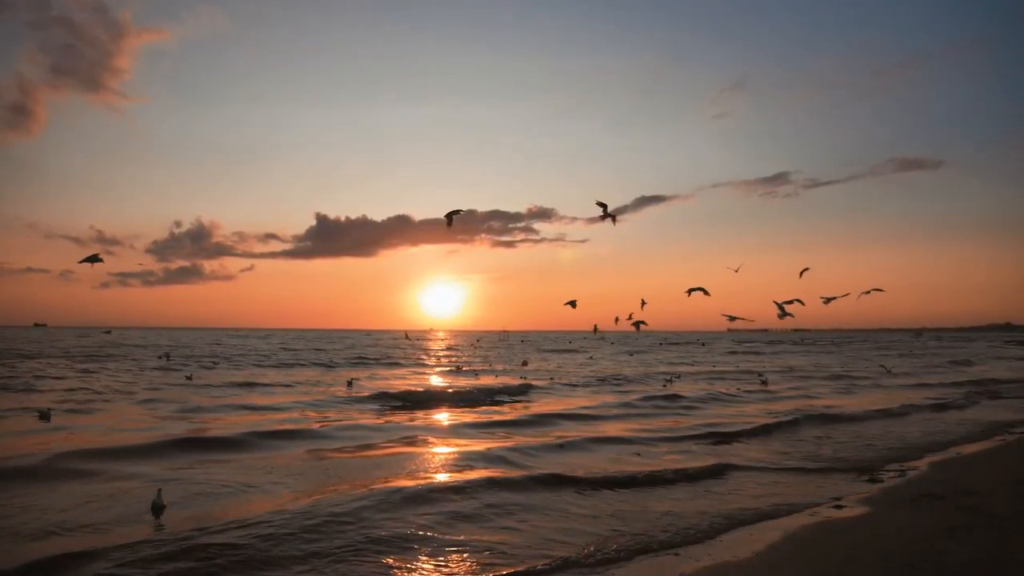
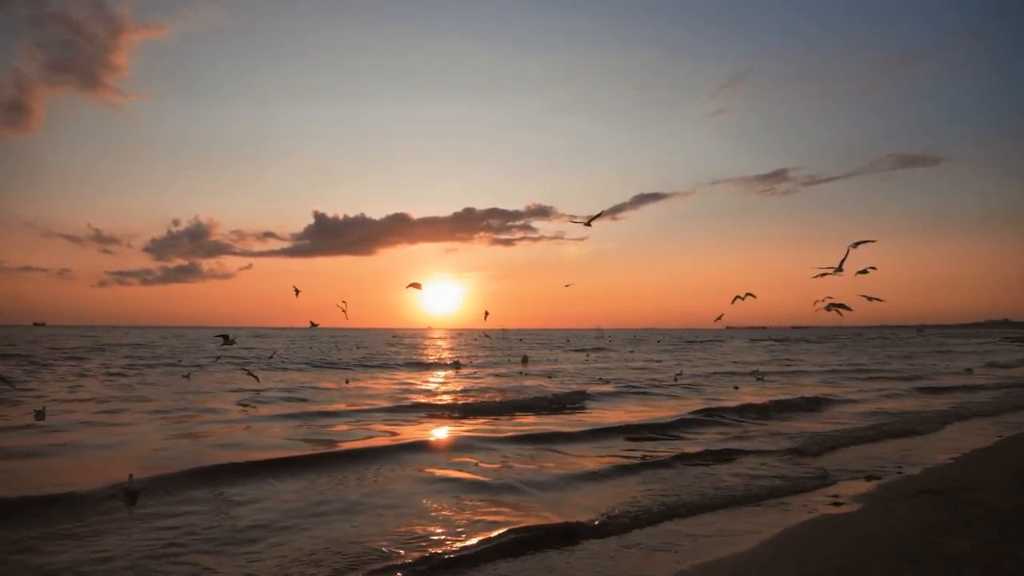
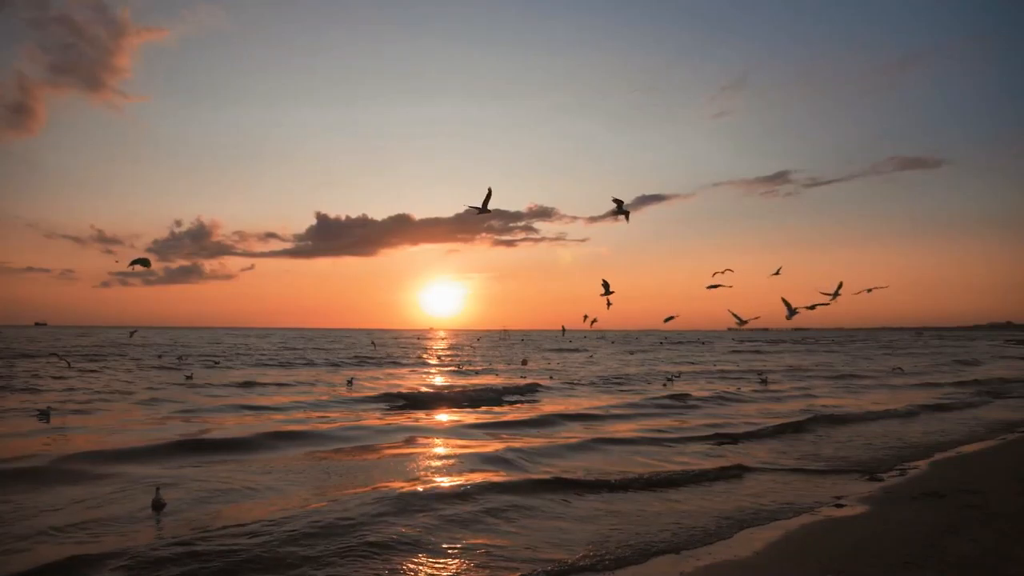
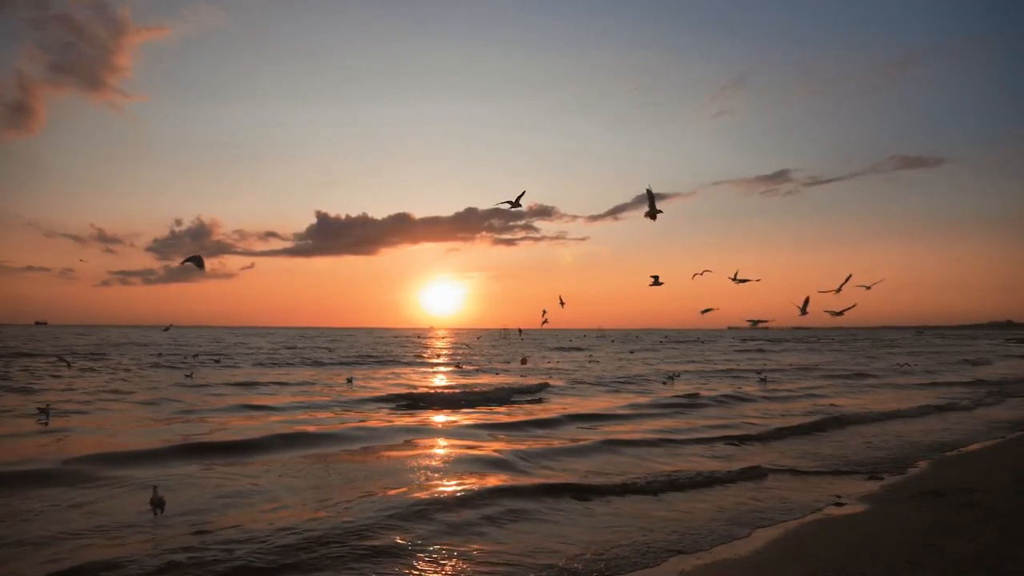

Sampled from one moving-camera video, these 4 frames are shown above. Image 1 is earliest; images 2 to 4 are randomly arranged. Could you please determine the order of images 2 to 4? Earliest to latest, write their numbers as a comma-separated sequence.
3, 4, 2
